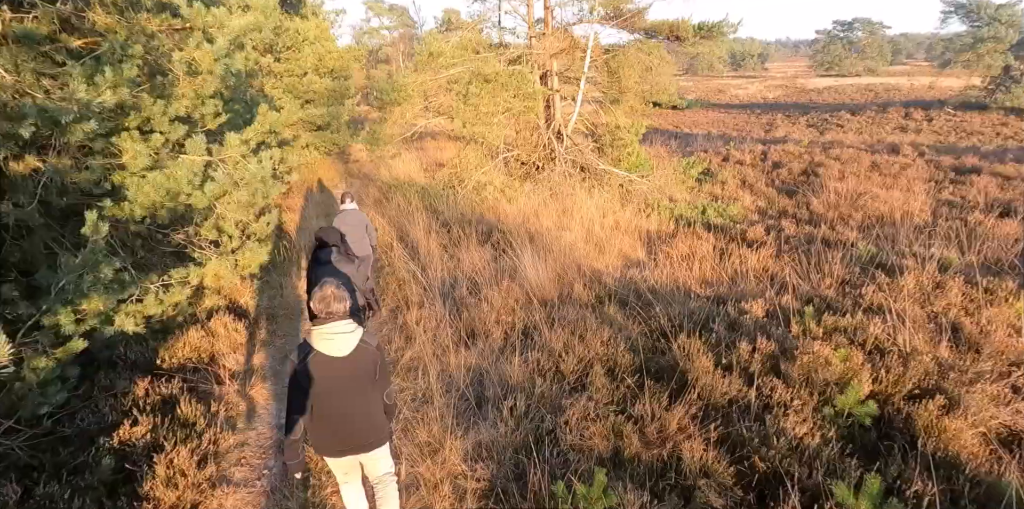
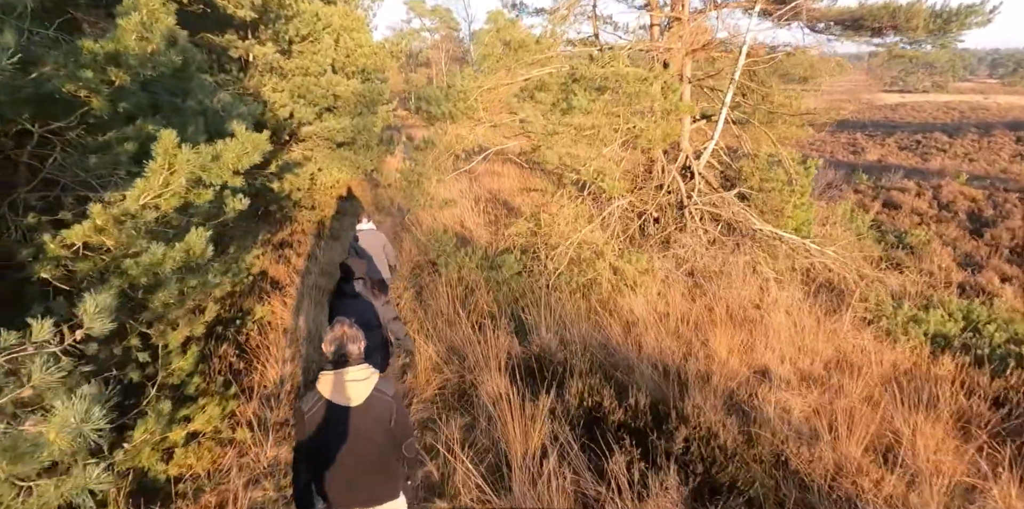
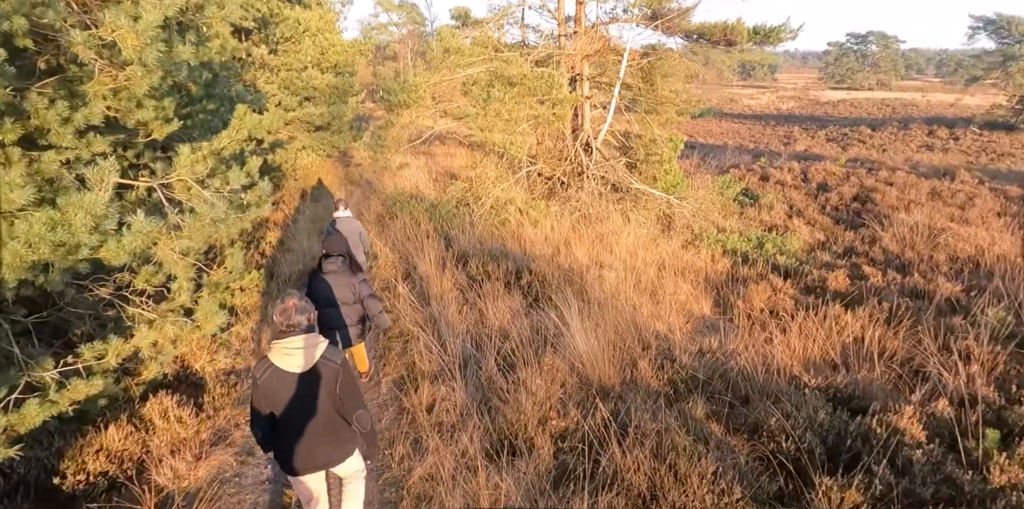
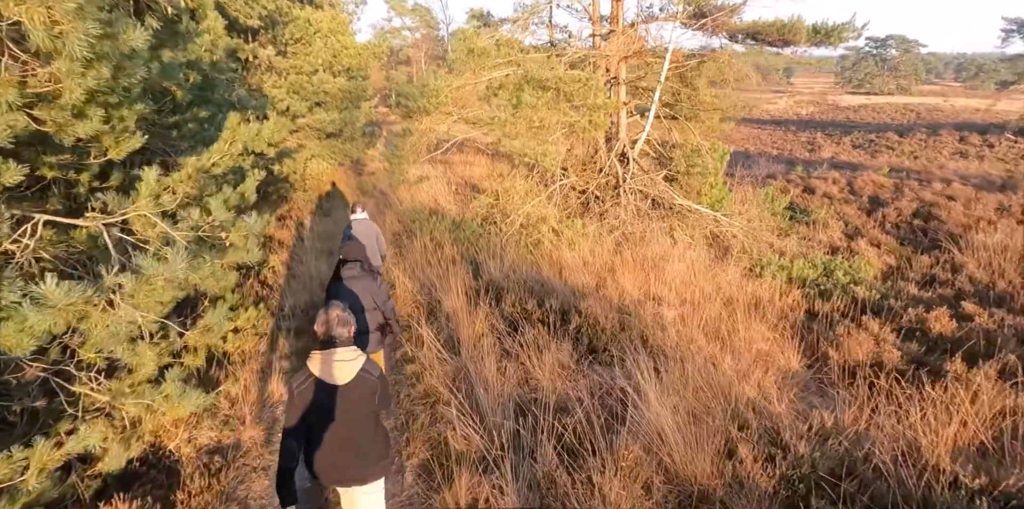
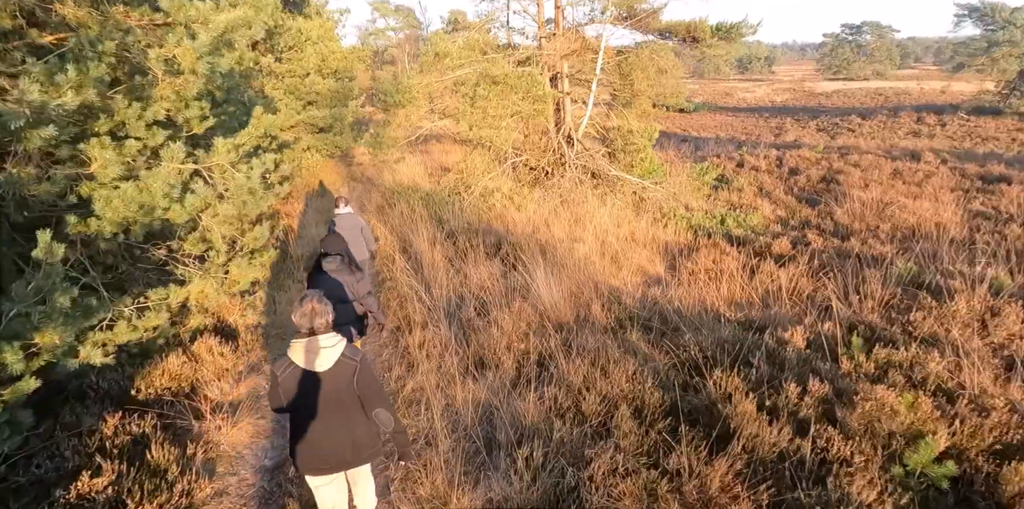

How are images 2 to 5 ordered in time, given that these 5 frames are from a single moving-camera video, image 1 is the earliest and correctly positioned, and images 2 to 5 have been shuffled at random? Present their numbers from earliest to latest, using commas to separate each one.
5, 3, 4, 2
